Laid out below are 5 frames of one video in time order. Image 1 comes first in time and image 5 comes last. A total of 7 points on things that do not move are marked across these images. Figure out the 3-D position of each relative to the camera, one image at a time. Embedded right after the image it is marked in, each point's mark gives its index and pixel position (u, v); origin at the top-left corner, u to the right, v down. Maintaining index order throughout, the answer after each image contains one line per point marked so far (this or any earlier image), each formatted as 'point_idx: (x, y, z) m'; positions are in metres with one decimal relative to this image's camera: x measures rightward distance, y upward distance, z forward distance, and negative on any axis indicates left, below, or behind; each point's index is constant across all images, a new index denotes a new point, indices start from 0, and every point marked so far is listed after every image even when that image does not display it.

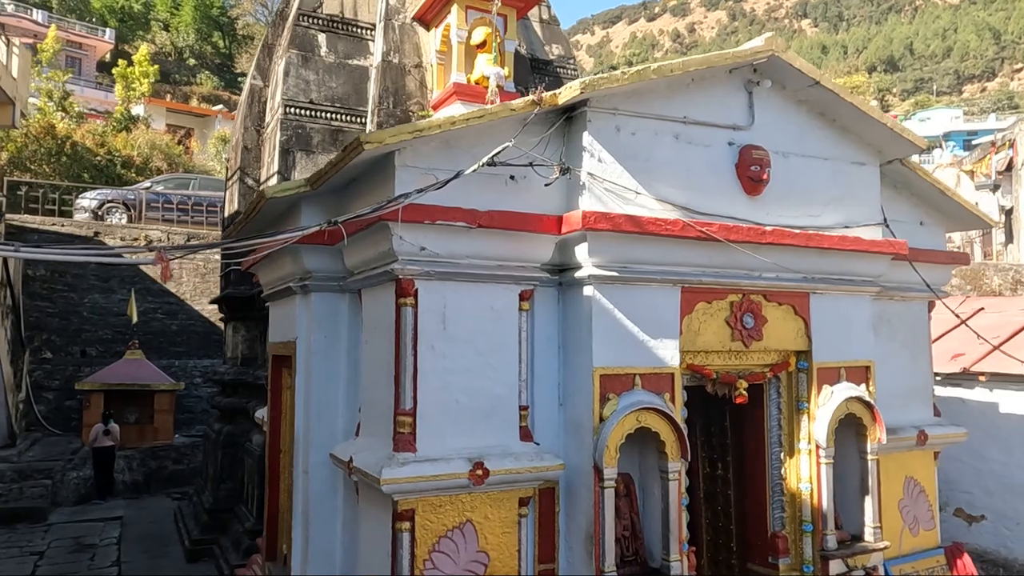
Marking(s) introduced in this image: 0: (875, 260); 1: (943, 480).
0: (+3.3, +0.3, +6.8) m
1: (+6.4, -2.9, +11.2) m
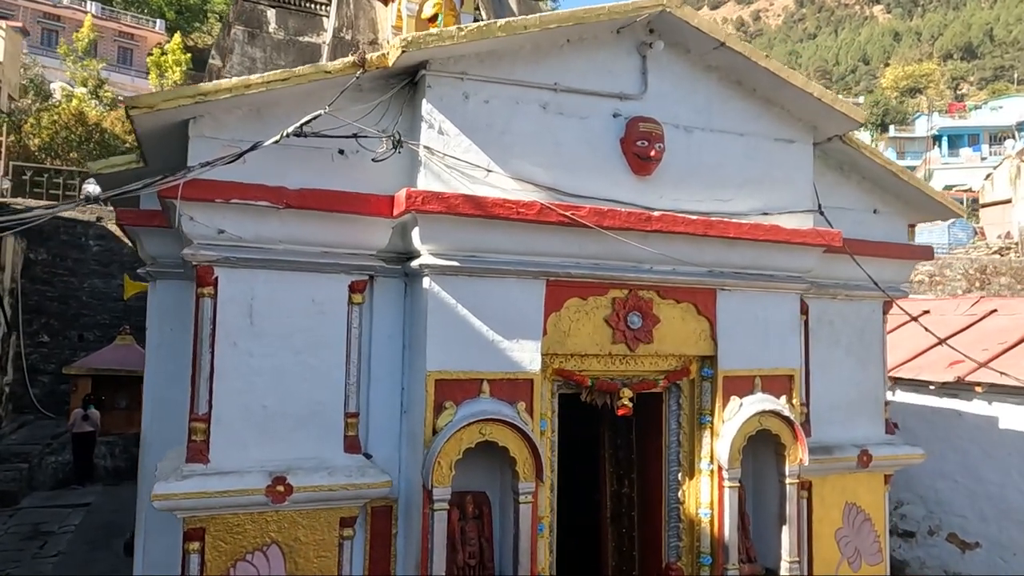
0: (+2.3, +0.3, +5.9) m
1: (+5.7, -2.8, +10.1) m
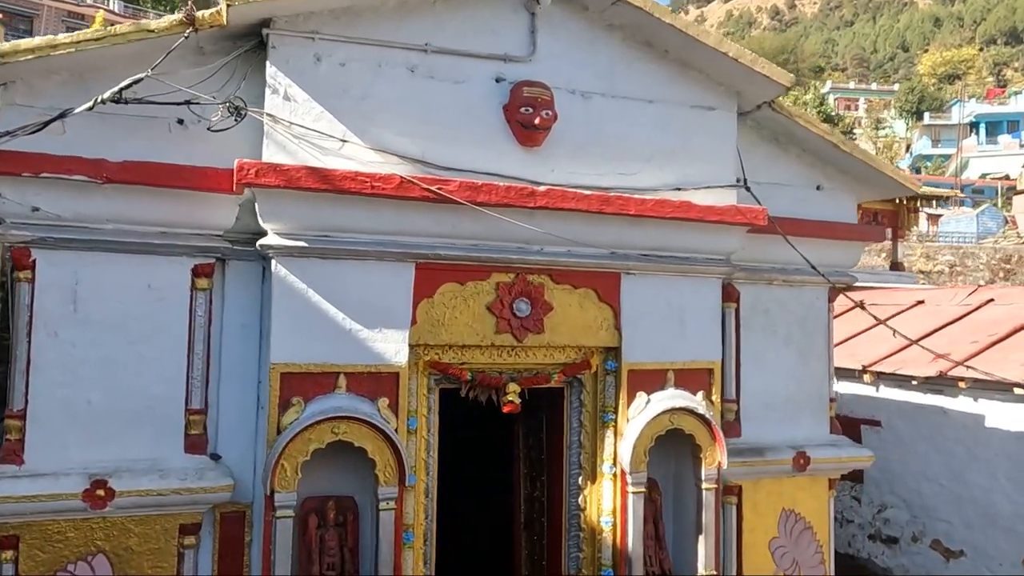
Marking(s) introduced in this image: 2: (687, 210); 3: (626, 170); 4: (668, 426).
0: (+1.5, +0.4, +5.3) m
1: (+5.1, -2.7, +9.3) m
2: (+1.2, +0.5, +5.0) m
3: (+0.8, +0.8, +5.1) m
4: (+1.1, -0.9, +5.1) m
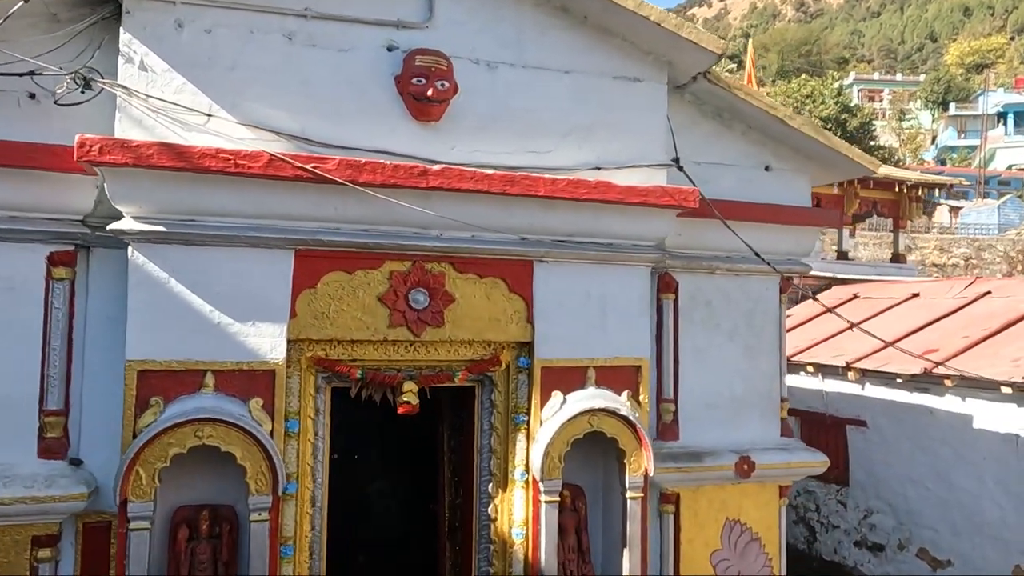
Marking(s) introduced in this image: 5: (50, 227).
0: (+0.9, +0.5, +4.8) m
1: (+4.6, -2.6, +8.8) m
2: (+0.6, +0.6, +4.6) m
3: (+0.2, +0.9, +4.6) m
4: (+0.5, -0.9, +4.7) m
5: (-2.5, +0.3, +4.1) m
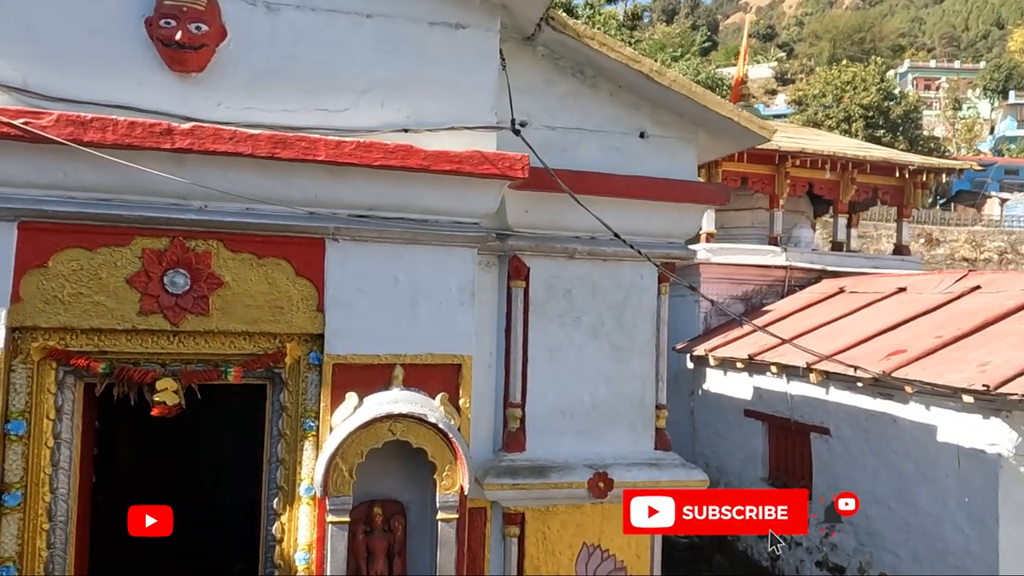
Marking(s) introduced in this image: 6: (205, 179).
0: (-0.2, +0.5, +4.1) m
1: (+3.7, -2.5, +7.8) m
2: (-0.5, +0.7, +3.8) m
3: (-1.0, +1.0, +3.9) m
4: (-0.7, -0.8, +4.0) m
5: (-3.6, +0.4, +3.5) m
6: (-1.5, +0.5, +3.7) m
